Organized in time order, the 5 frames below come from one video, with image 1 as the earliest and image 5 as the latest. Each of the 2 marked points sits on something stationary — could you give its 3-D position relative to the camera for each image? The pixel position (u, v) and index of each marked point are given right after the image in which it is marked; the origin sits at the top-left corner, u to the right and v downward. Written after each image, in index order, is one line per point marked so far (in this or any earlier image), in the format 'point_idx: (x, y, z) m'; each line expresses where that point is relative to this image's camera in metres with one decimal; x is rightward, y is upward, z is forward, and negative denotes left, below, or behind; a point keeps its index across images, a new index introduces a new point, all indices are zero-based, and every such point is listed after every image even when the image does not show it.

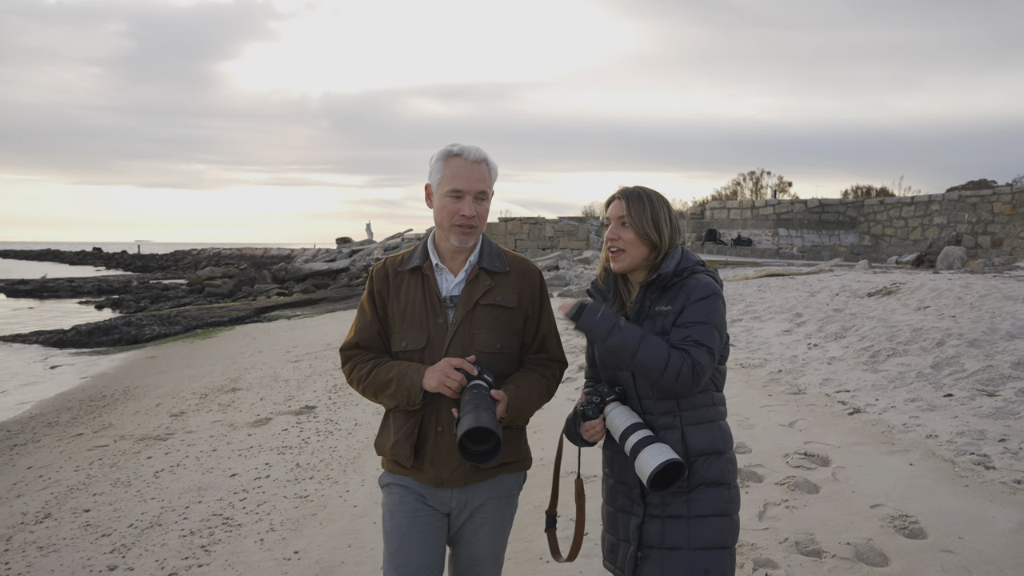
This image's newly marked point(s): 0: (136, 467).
0: (-3.0, -1.4, +5.0) m
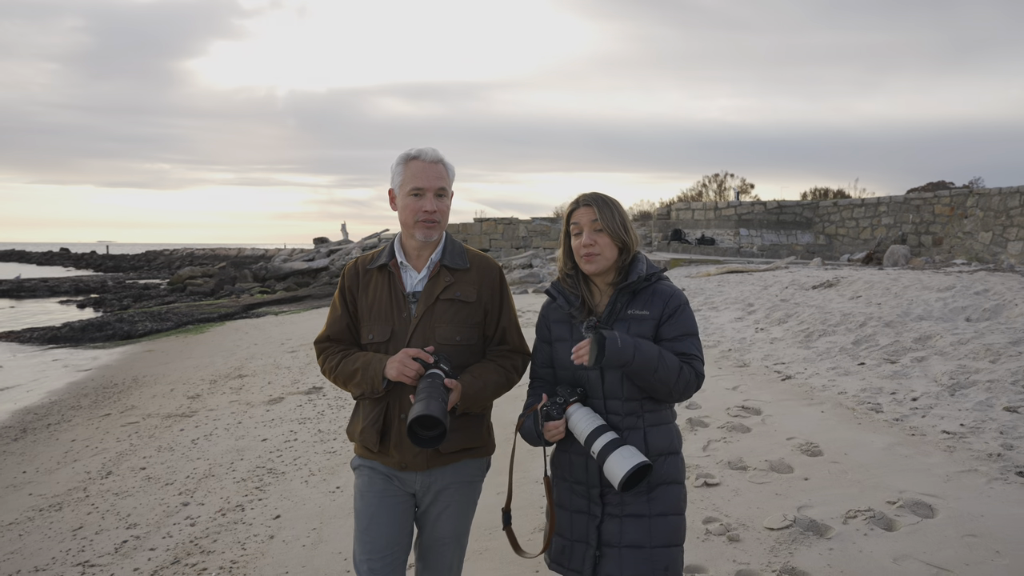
0: (-3.0, -1.3, +5.7) m
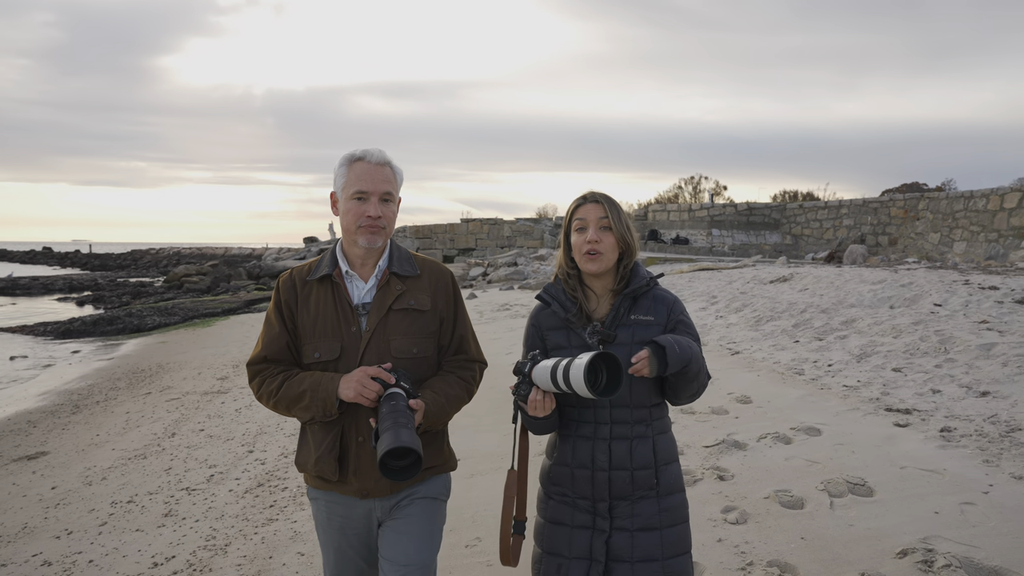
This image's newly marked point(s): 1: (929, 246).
0: (-3.1, -1.3, +6.6) m
1: (+10.0, +1.0, +15.3) m
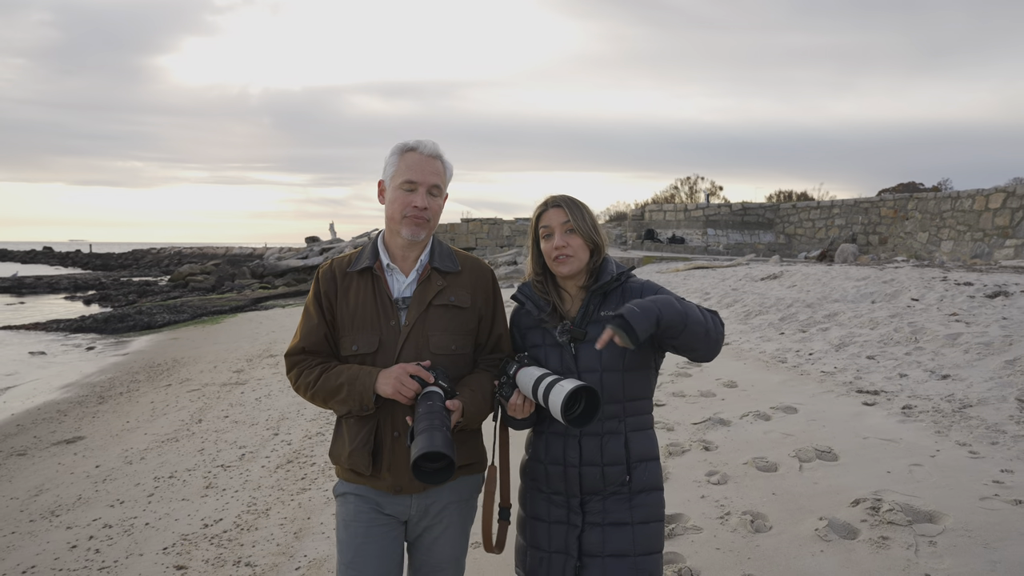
0: (-3.0, -1.2, +7.1) m
1: (+10.0, +1.1, +15.7) m
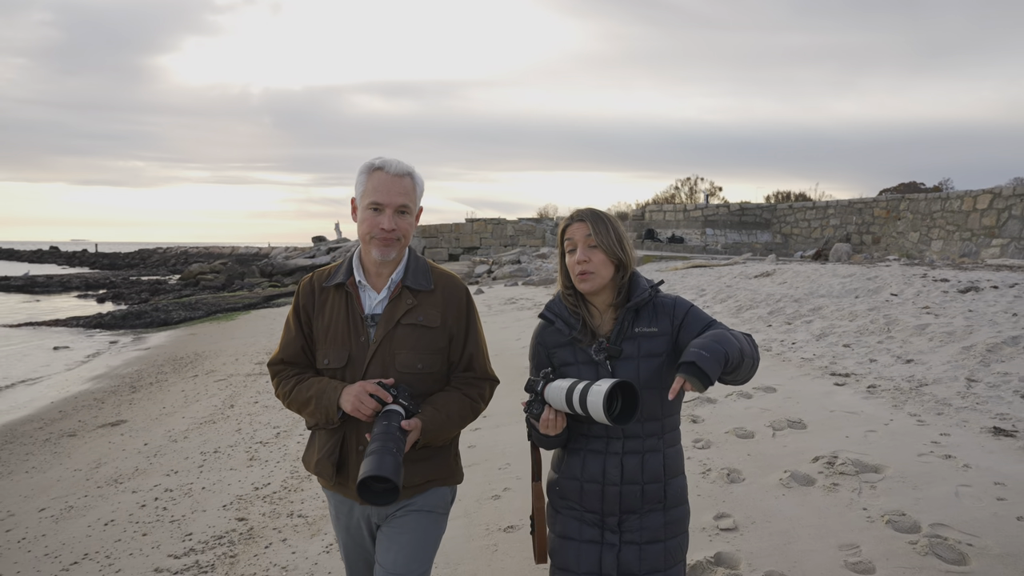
0: (-3.0, -1.2, +7.6) m
1: (+10.1, +1.1, +16.2) m
